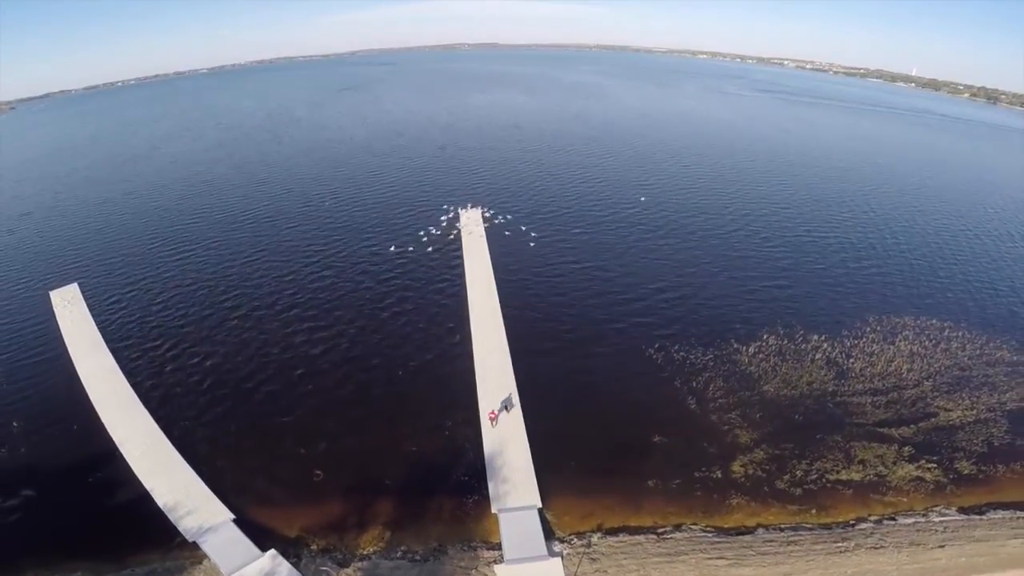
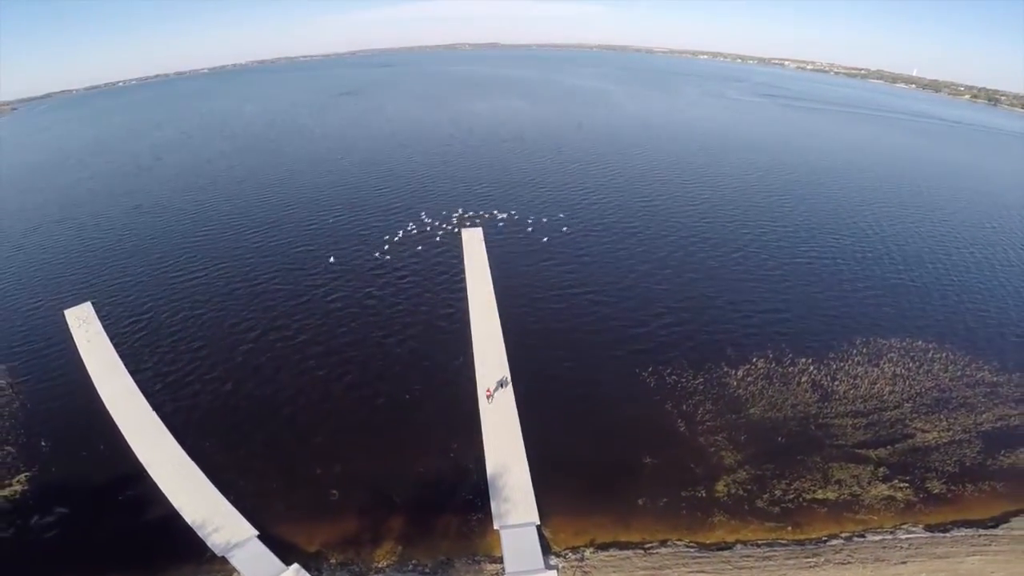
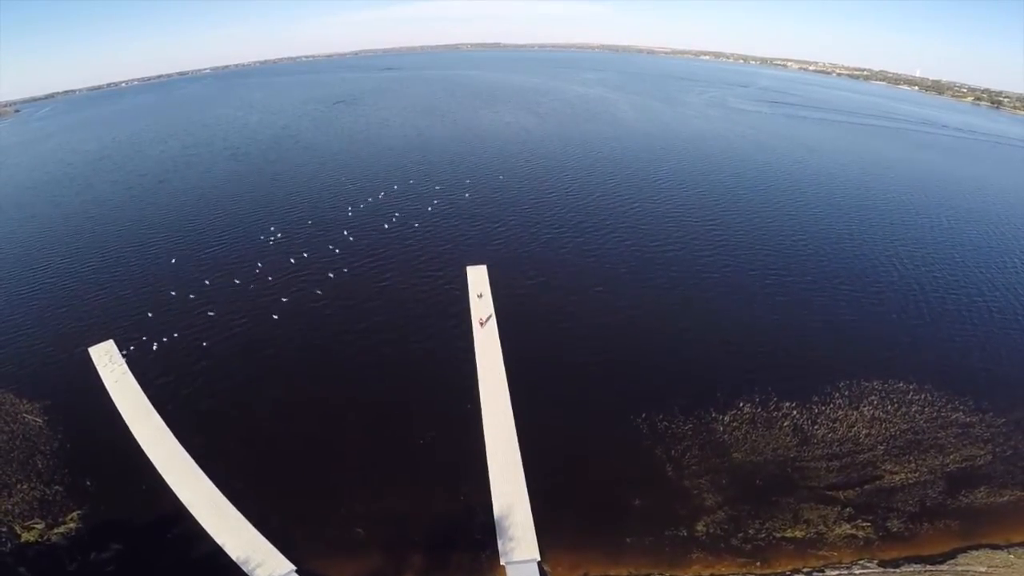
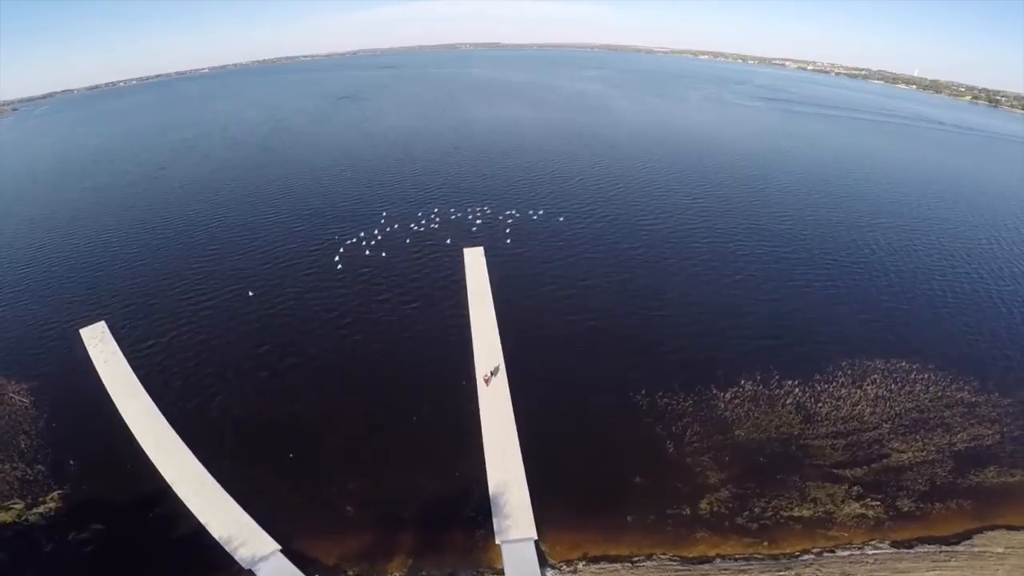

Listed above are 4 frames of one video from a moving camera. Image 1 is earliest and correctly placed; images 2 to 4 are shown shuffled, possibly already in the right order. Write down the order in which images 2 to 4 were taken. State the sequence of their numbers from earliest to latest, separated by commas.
2, 4, 3
